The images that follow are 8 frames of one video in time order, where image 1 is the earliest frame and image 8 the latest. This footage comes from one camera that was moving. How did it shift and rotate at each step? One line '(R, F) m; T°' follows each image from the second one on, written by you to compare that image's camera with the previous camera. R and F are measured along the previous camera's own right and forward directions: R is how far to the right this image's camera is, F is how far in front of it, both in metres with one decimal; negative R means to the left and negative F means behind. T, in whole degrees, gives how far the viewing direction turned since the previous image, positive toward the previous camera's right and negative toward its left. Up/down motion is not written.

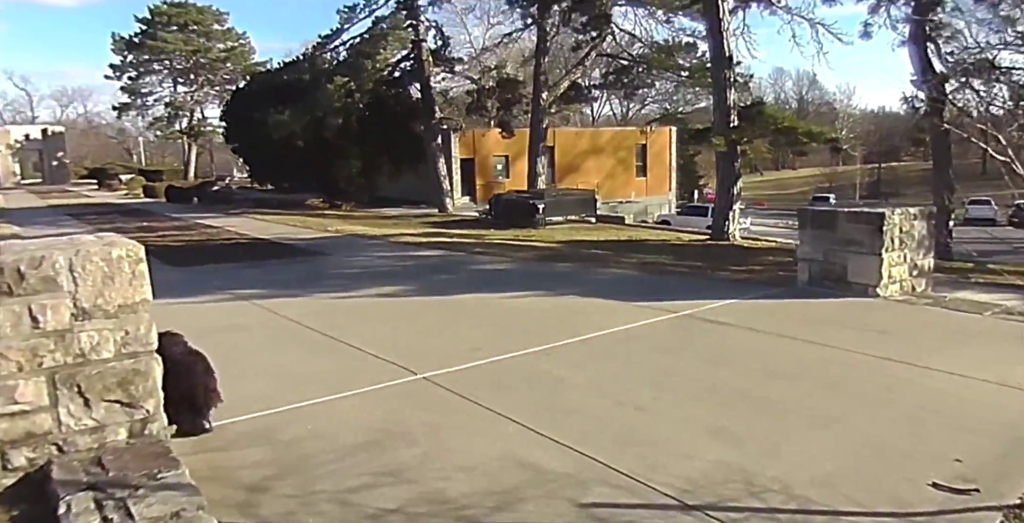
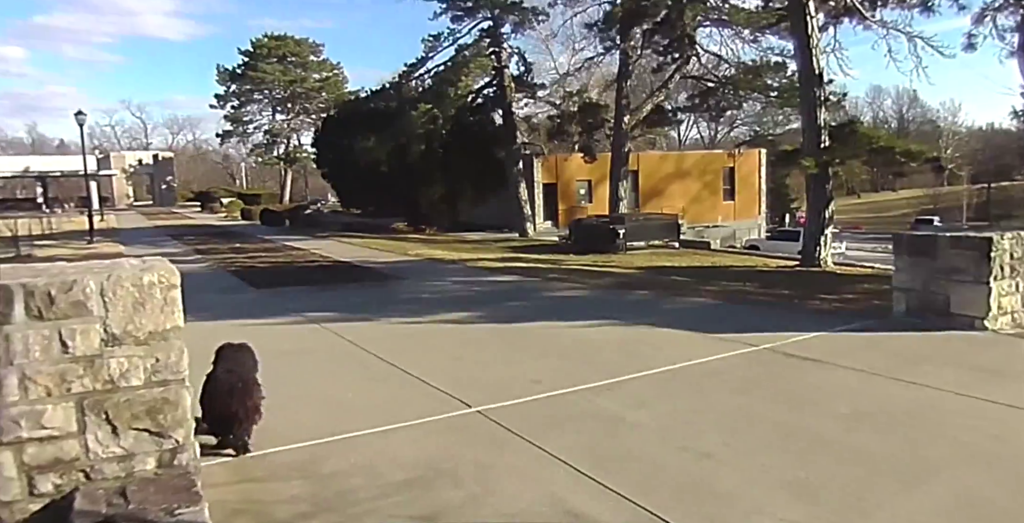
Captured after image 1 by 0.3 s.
(+0.2, +0.2) m; -7°
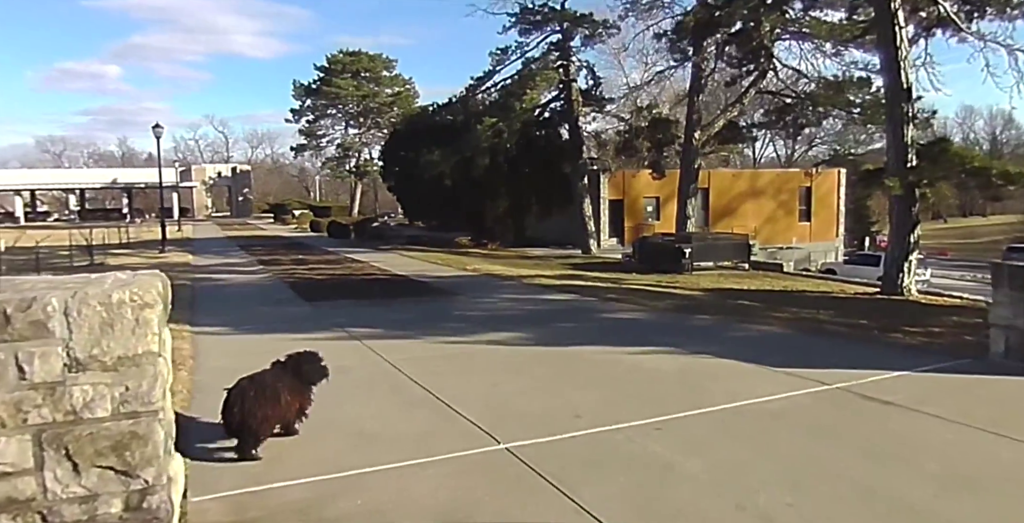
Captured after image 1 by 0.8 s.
(+0.2, +0.5) m; -5°
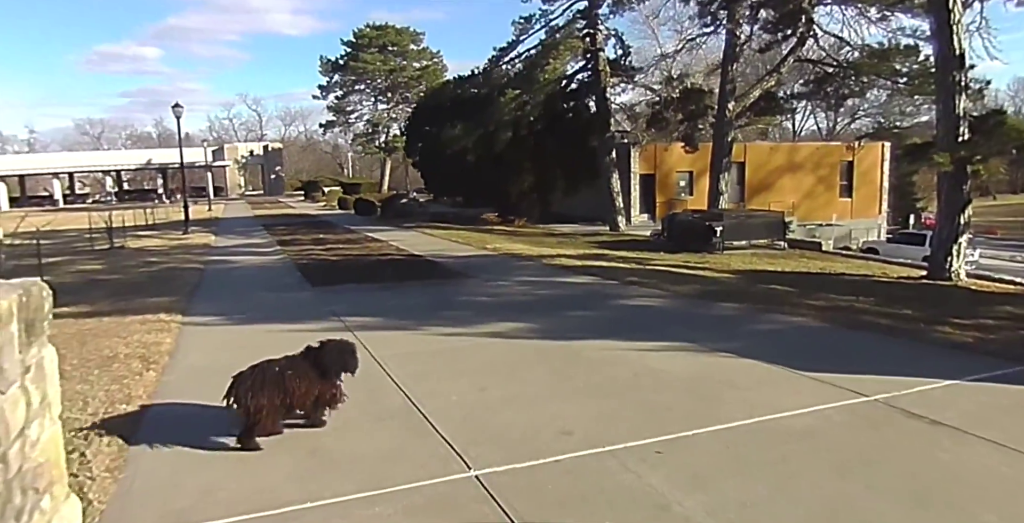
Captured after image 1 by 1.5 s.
(+0.3, +0.7) m; -3°
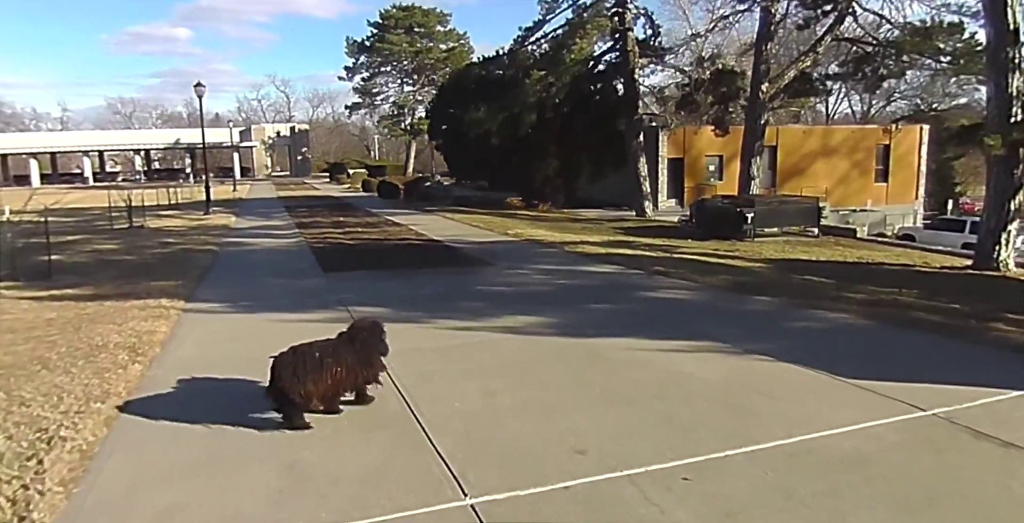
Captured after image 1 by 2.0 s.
(+0.1, +0.5) m; -2°
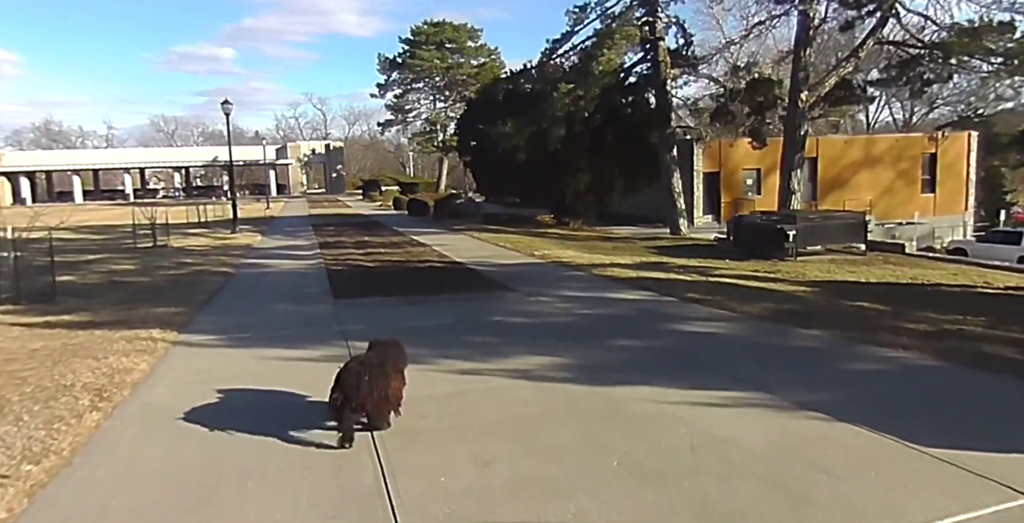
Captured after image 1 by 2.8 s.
(+0.2, +0.8) m; -3°
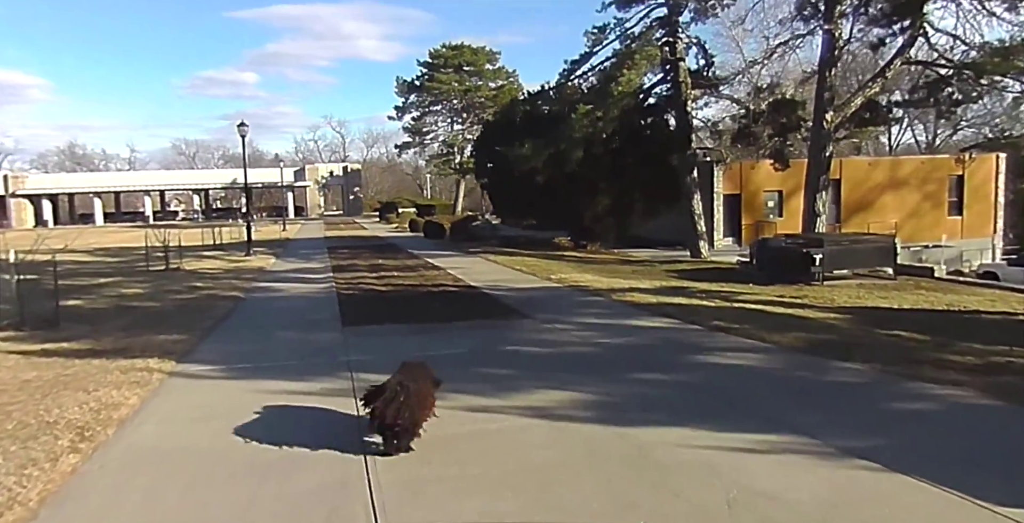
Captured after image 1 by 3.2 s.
(0.0, +0.4) m; -1°
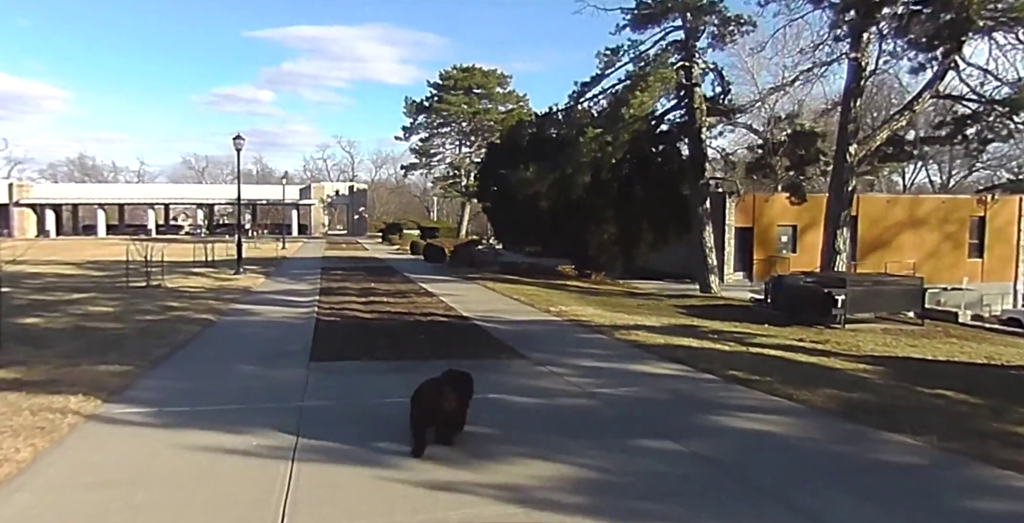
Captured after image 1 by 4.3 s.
(+0.2, +1.1) m; -1°
